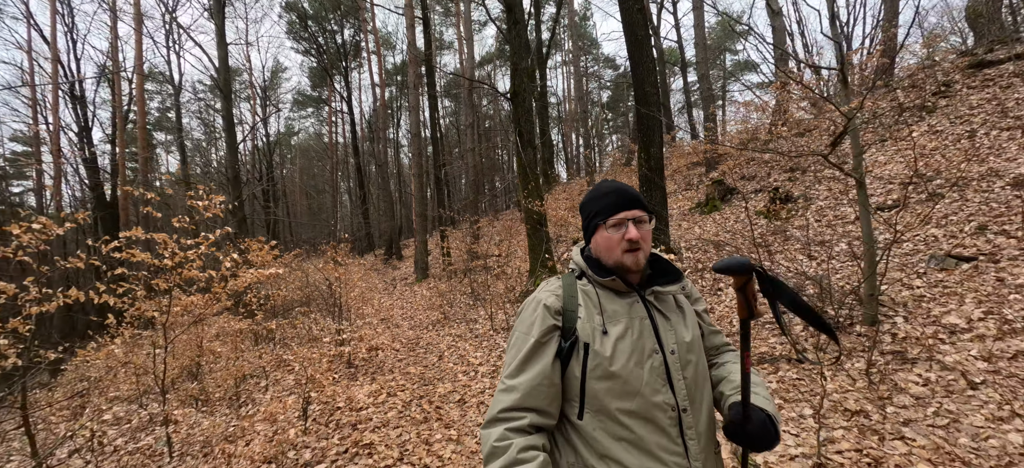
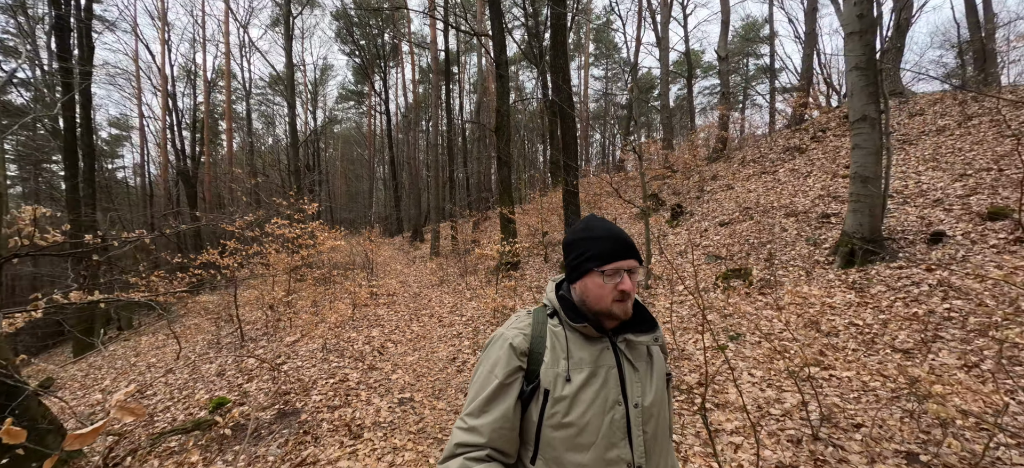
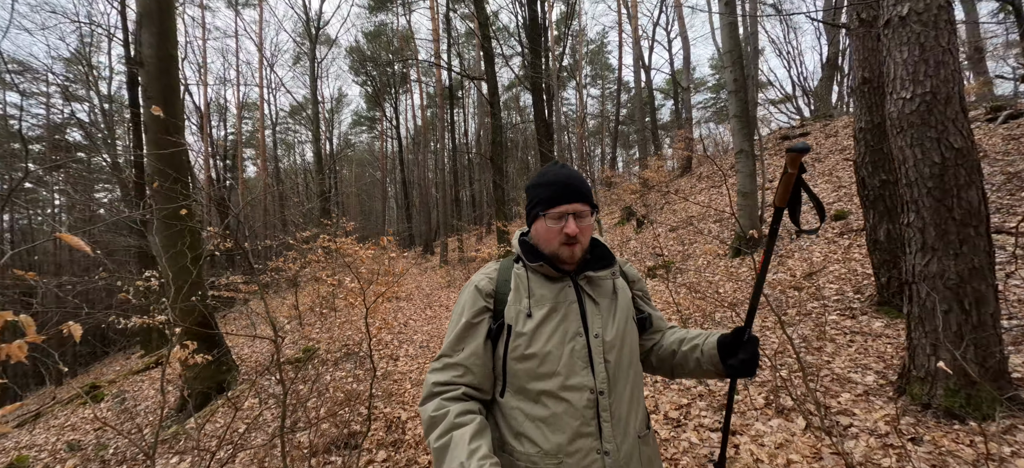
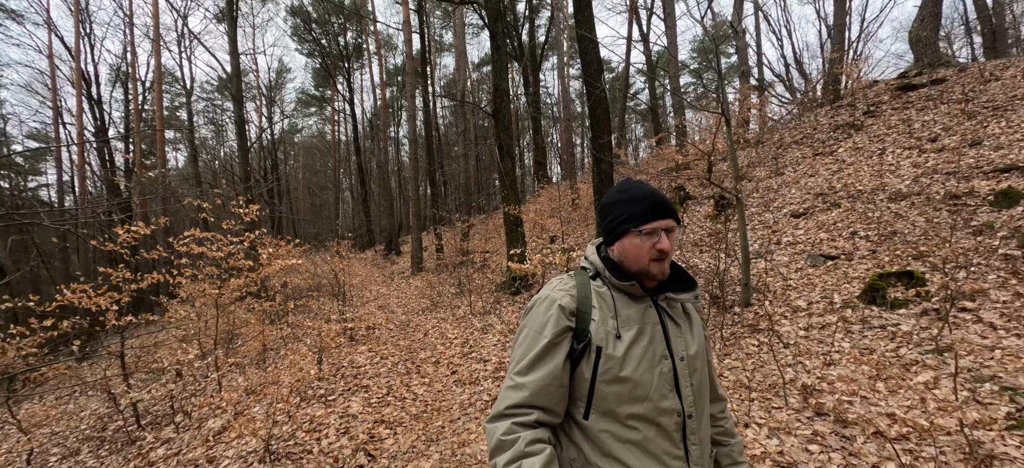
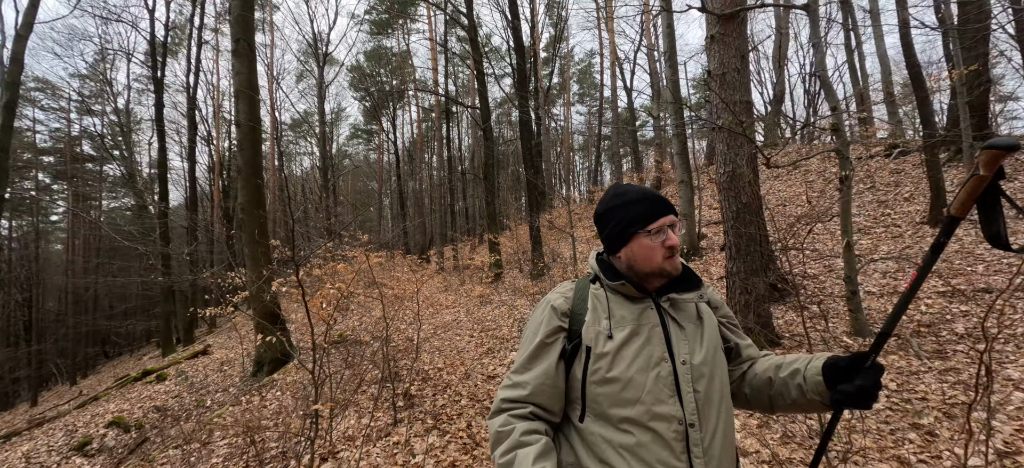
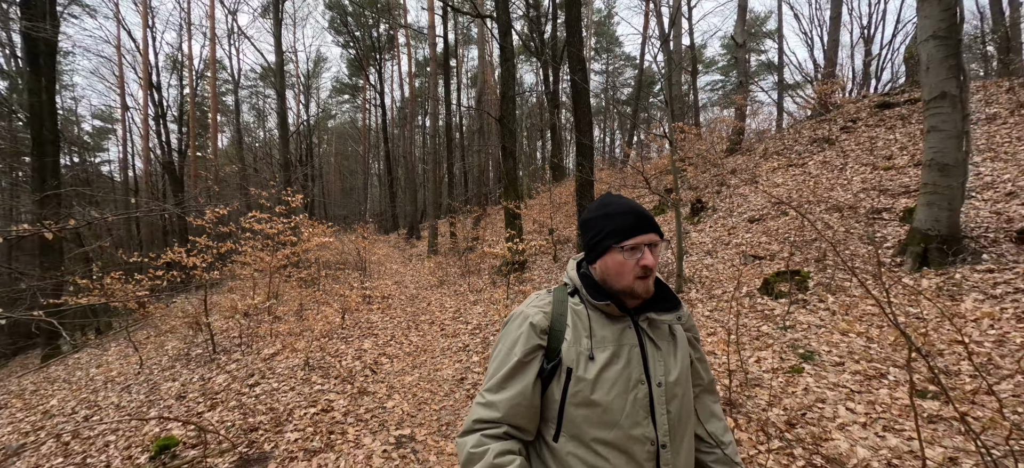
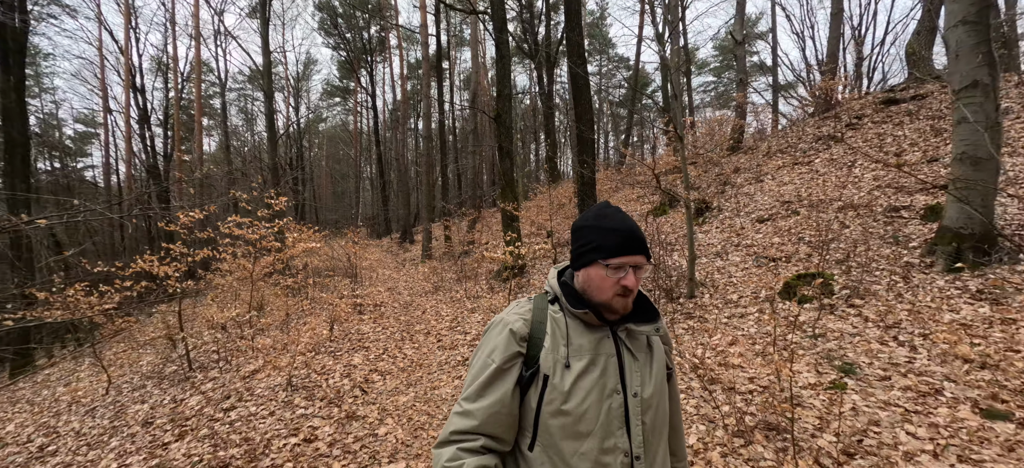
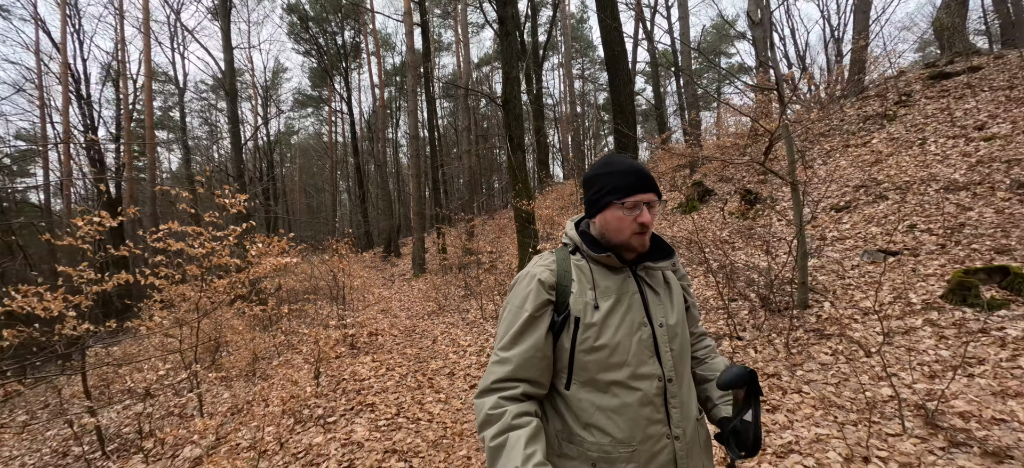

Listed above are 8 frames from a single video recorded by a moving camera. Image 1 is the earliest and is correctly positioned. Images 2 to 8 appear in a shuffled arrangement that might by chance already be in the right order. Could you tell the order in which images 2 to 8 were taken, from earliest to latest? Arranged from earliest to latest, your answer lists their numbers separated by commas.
8, 4, 7, 6, 2, 3, 5
